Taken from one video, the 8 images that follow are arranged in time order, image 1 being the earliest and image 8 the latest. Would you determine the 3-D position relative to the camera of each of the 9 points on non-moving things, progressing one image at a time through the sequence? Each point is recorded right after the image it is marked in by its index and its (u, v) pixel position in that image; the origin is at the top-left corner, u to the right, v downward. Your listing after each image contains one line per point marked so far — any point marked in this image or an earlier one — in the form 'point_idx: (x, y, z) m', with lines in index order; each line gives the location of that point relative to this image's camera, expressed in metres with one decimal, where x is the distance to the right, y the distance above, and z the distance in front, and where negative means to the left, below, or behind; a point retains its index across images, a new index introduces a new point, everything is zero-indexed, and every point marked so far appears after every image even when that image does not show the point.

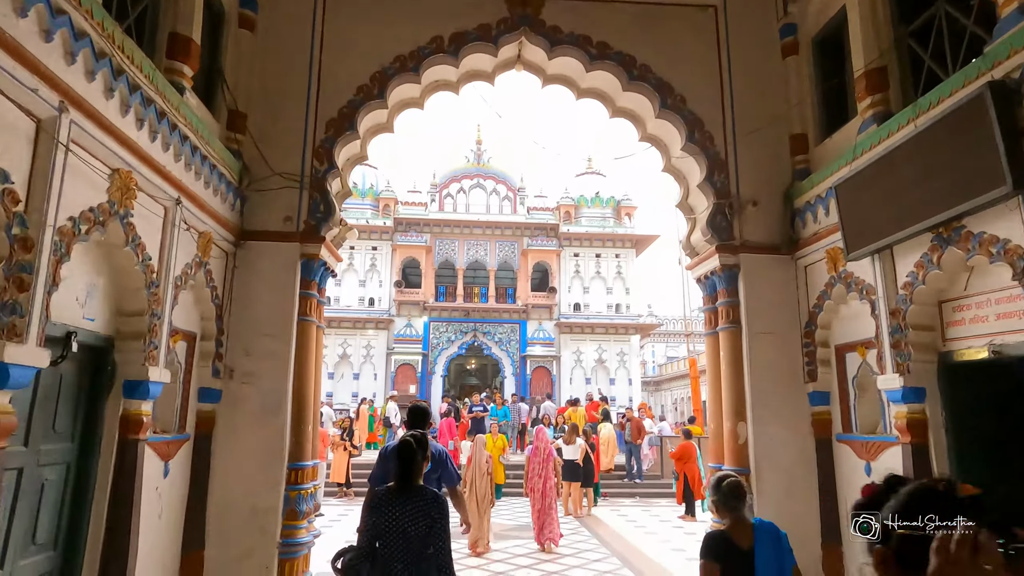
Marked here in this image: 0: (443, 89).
0: (-0.5, +1.5, +4.6) m
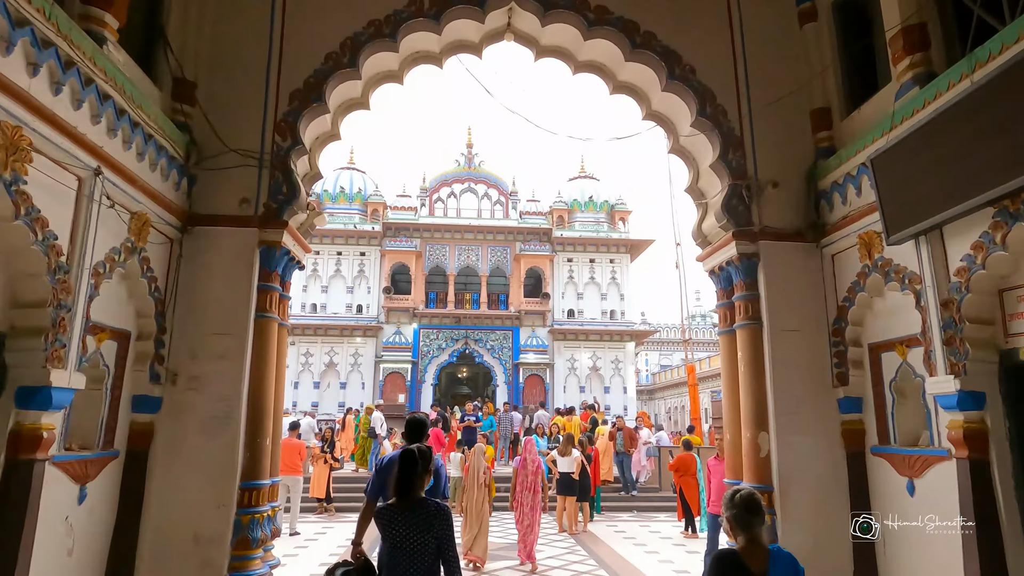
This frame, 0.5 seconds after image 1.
0: (-0.6, +1.6, +4.2) m
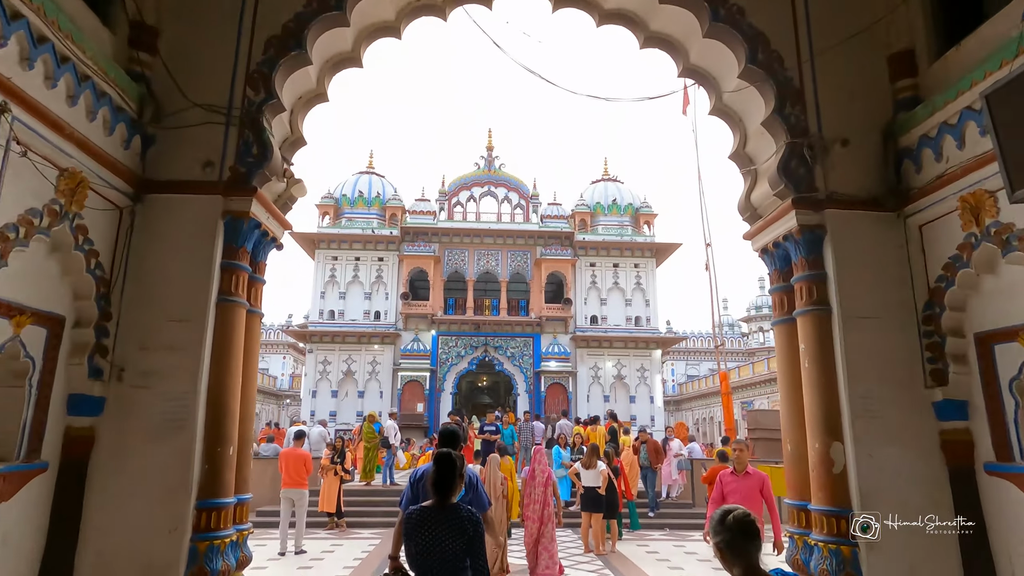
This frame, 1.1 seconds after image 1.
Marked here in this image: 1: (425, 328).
0: (-0.5, +1.6, +3.6) m
1: (-2.9, -1.3, +20.0) m
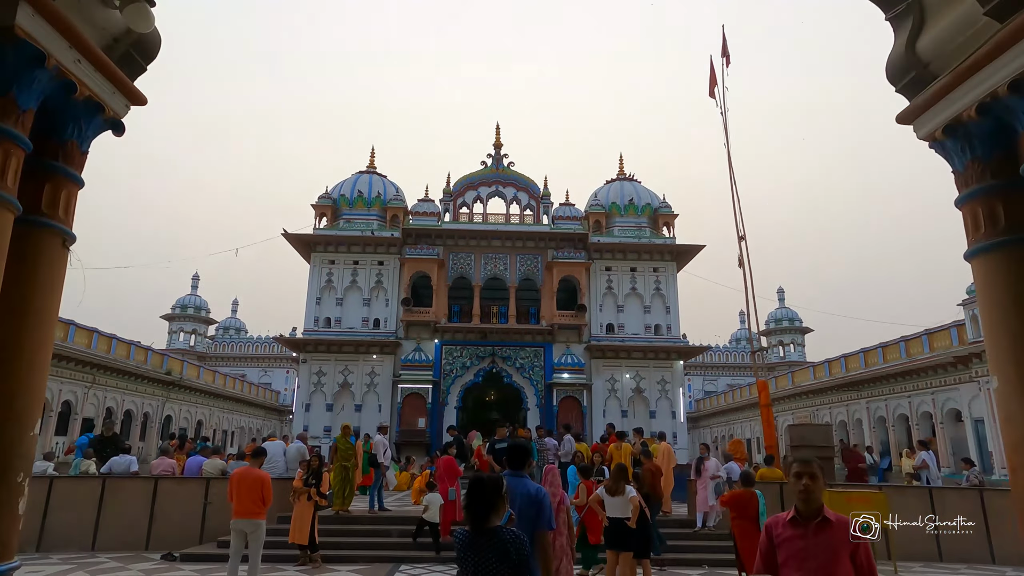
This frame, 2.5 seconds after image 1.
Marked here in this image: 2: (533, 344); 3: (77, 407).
0: (-0.5, +1.9, +2.2) m
1: (-2.6, -1.5, +18.5) m
2: (+0.7, -1.7, +18.6) m
3: (-13.3, -3.7, +18.7) m
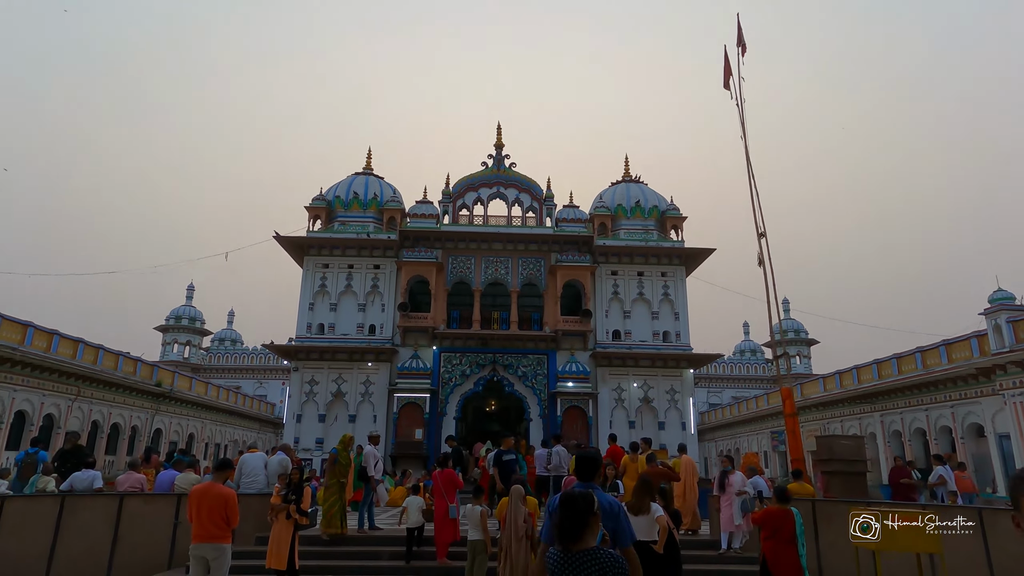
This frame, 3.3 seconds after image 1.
0: (-0.5, +2.1, +1.5) m
1: (-2.5, -1.6, +17.7) m
2: (+0.7, -1.9, +17.7) m
3: (-13.3, -3.9, +17.9) m
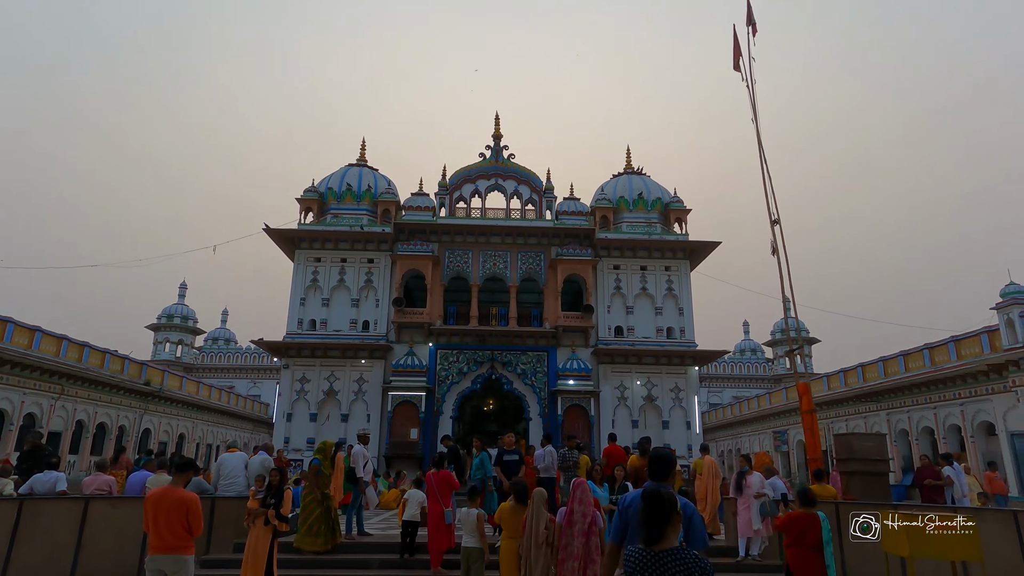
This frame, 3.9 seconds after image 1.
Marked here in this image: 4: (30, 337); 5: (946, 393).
0: (-0.4, +2.3, +0.8) m
1: (-2.6, -1.5, +17.1) m
2: (+0.7, -1.7, +17.1) m
3: (-13.3, -3.7, +17.2) m
4: (-12.8, -1.3, +16.1) m
5: (+12.1, -2.9, +16.9) m
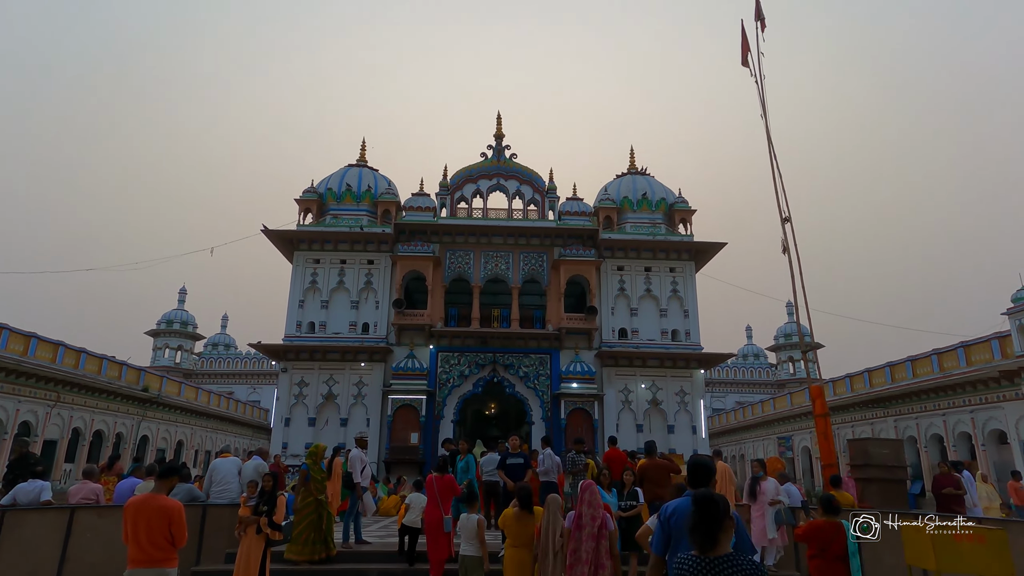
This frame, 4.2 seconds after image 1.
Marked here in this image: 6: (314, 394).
0: (-0.4, +2.4, +0.6) m
1: (-2.5, -1.5, +16.8) m
2: (+0.7, -1.7, +16.8) m
3: (-13.3, -3.7, +16.9) m
4: (-12.8, -1.3, +15.8) m
5: (+12.2, -3.0, +16.6) m
6: (-5.3, -2.8, +16.2) m
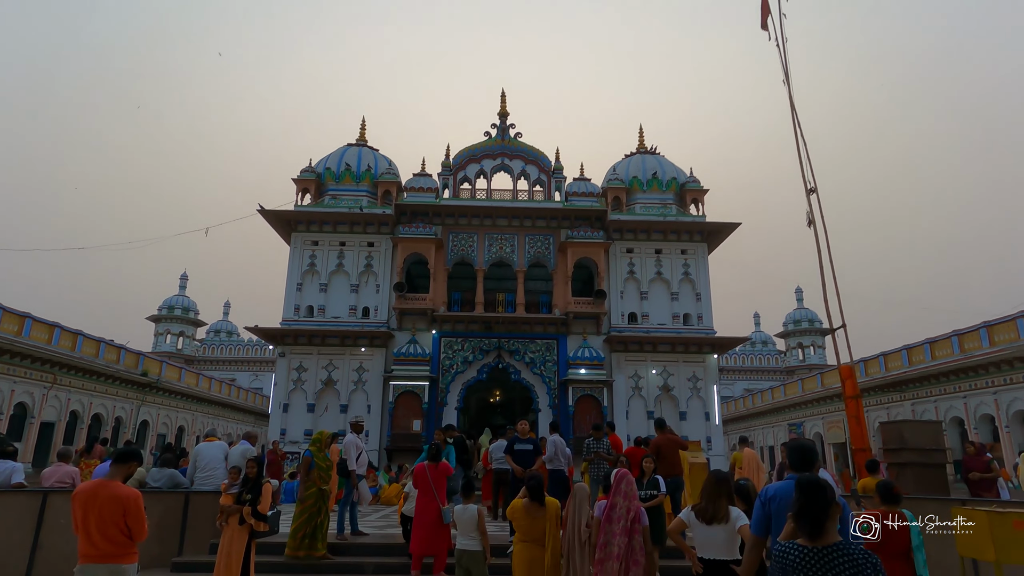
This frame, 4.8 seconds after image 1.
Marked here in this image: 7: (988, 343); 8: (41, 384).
0: (-0.4, +2.6, -0.1) m
1: (-2.3, -1.0, +16.2) m
2: (+0.9, -1.3, +16.2) m
3: (-13.1, -3.3, +16.4) m
4: (-12.6, -0.9, +15.3) m
5: (+12.3, -2.5, +15.9) m
6: (-5.2, -2.4, +15.7) m
7: (+12.2, -1.4, +15.3) m
8: (-13.1, -2.7, +16.6) m
